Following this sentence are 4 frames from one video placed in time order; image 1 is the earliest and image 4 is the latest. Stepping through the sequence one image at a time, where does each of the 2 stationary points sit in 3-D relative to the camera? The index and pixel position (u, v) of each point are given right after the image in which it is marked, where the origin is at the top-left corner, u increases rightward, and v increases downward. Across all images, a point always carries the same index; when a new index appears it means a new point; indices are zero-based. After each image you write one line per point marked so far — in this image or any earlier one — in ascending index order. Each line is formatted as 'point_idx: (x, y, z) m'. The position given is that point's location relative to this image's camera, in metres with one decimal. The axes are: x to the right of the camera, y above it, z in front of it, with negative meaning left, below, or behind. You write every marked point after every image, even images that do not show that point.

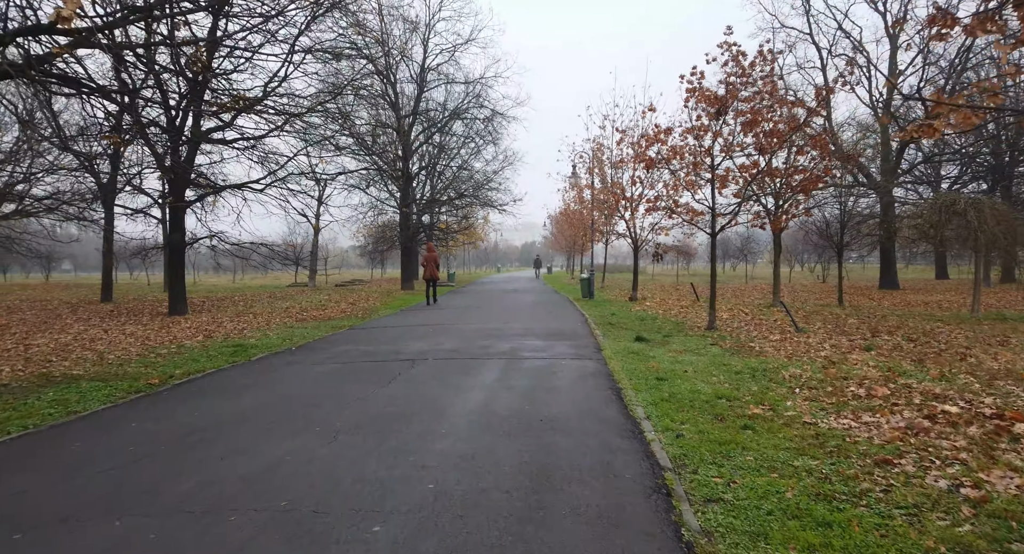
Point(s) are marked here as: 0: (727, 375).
0: (+2.6, -1.2, +7.0) m
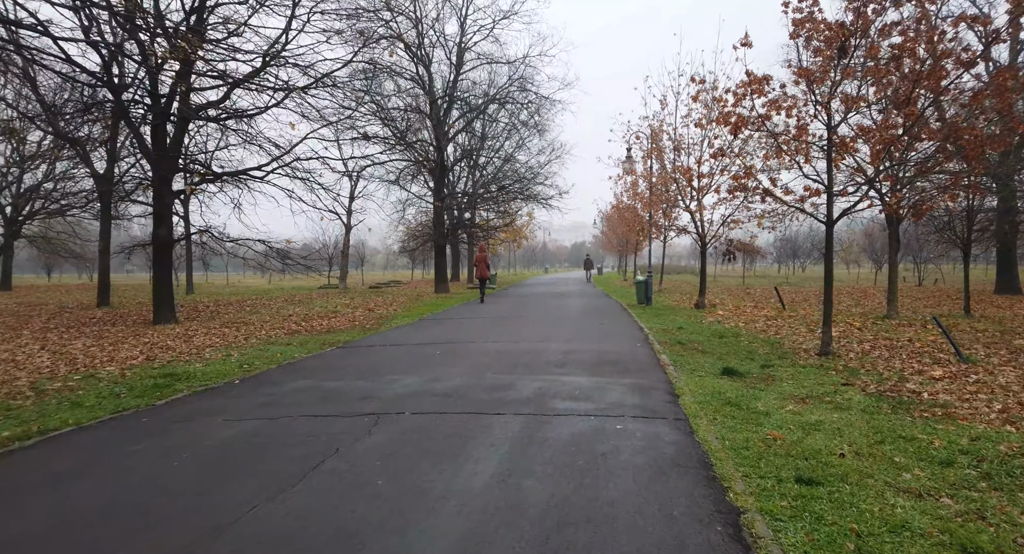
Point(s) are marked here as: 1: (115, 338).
0: (+2.7, -1.3, +3.7) m
1: (-7.5, -1.2, +11.0) m
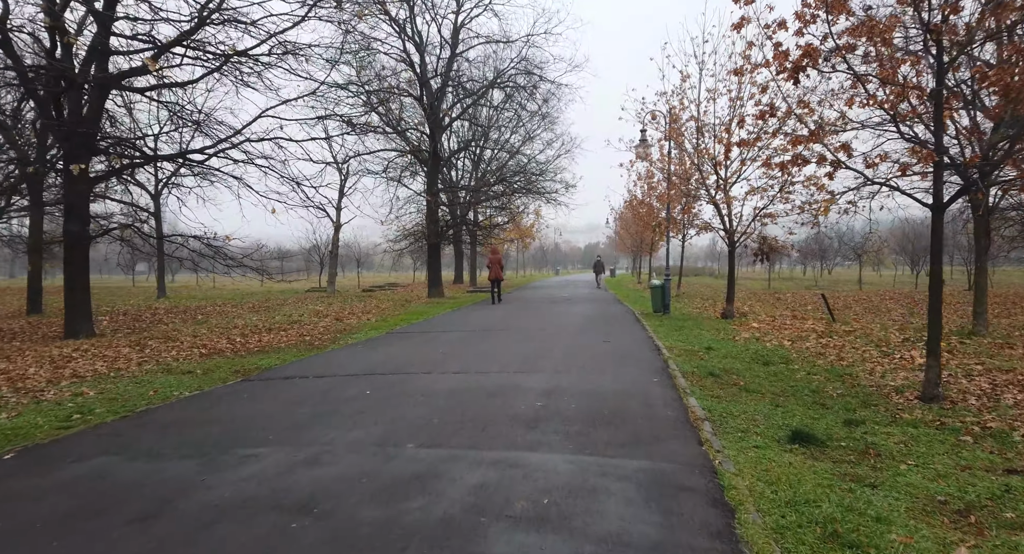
0: (+2.2, -1.3, +1.0) m
1: (-7.8, -1.2, +8.5) m
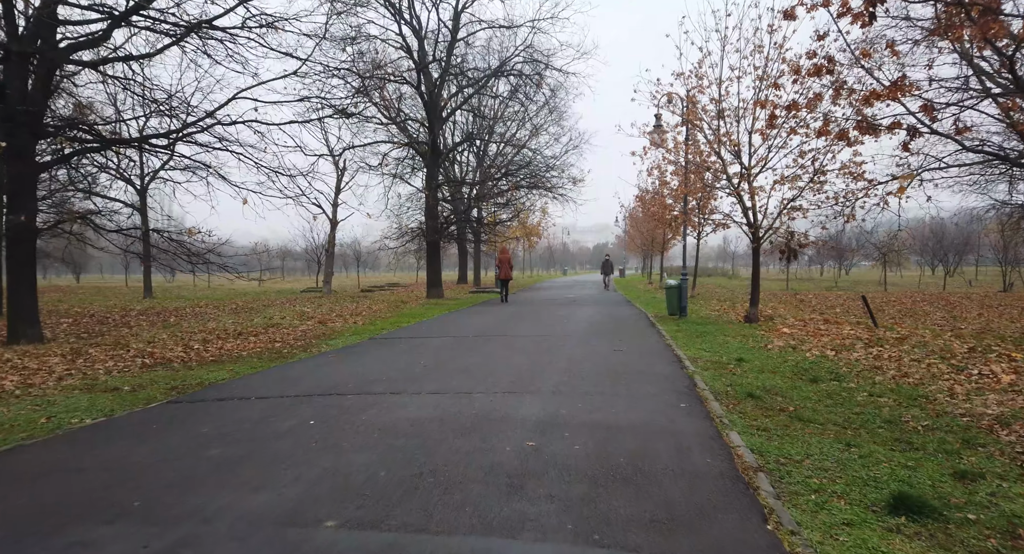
0: (+2.0, -1.3, -0.5) m
1: (-7.9, -1.2, +7.2) m
